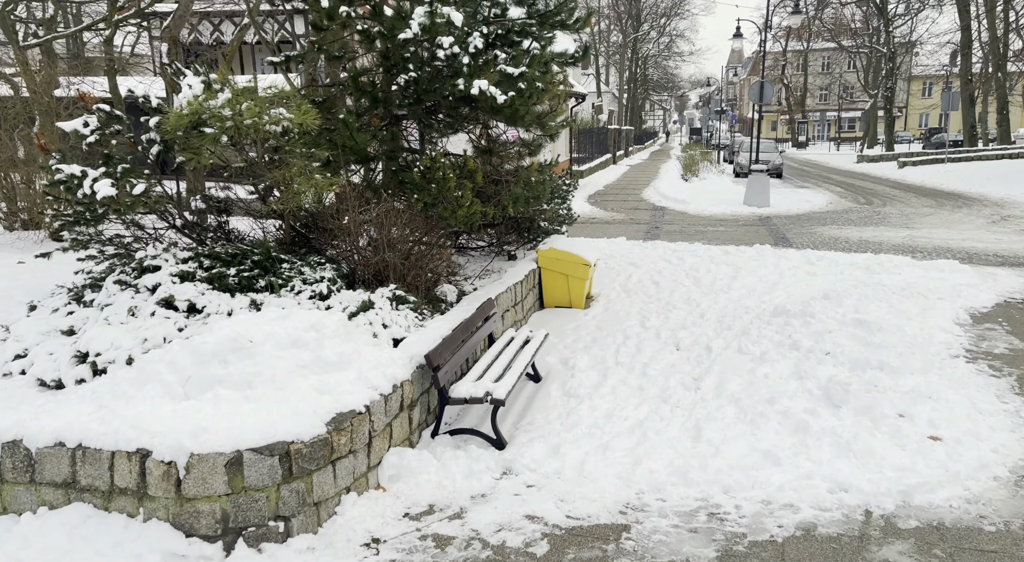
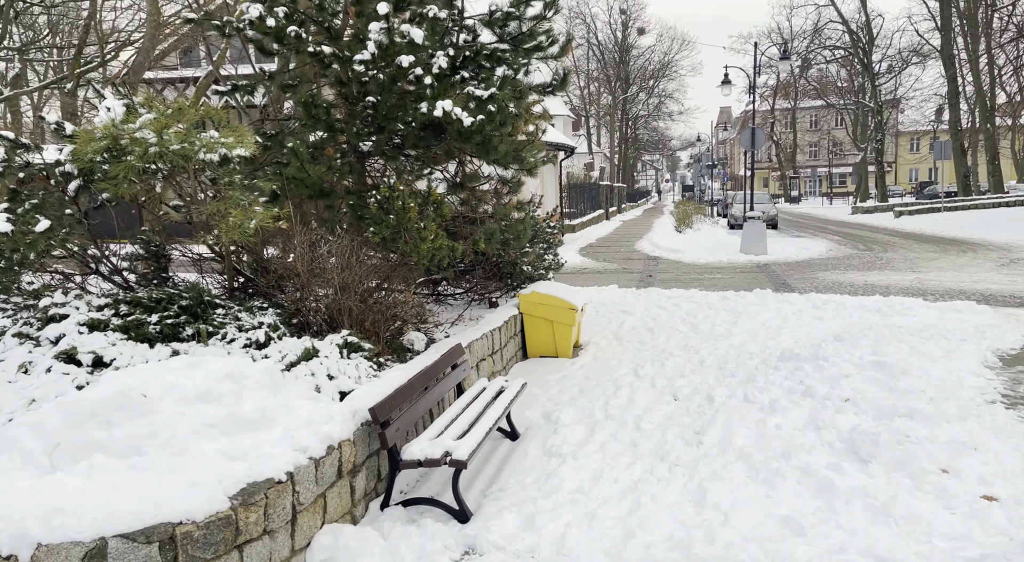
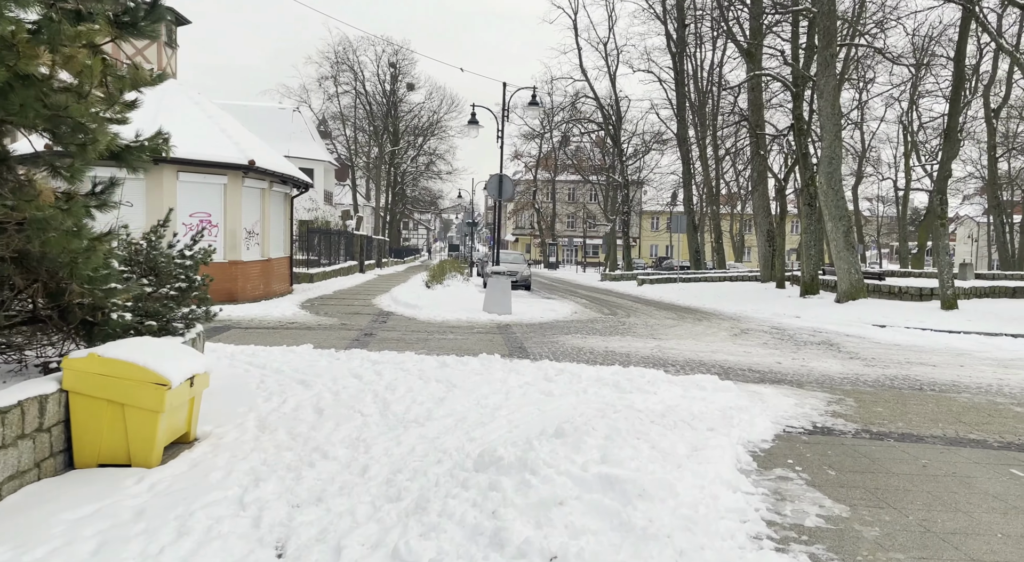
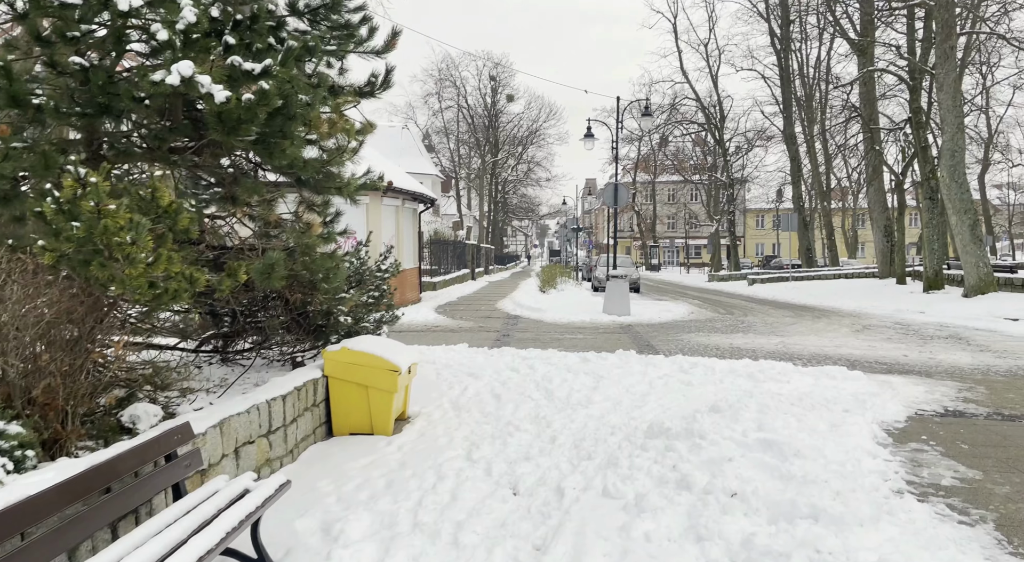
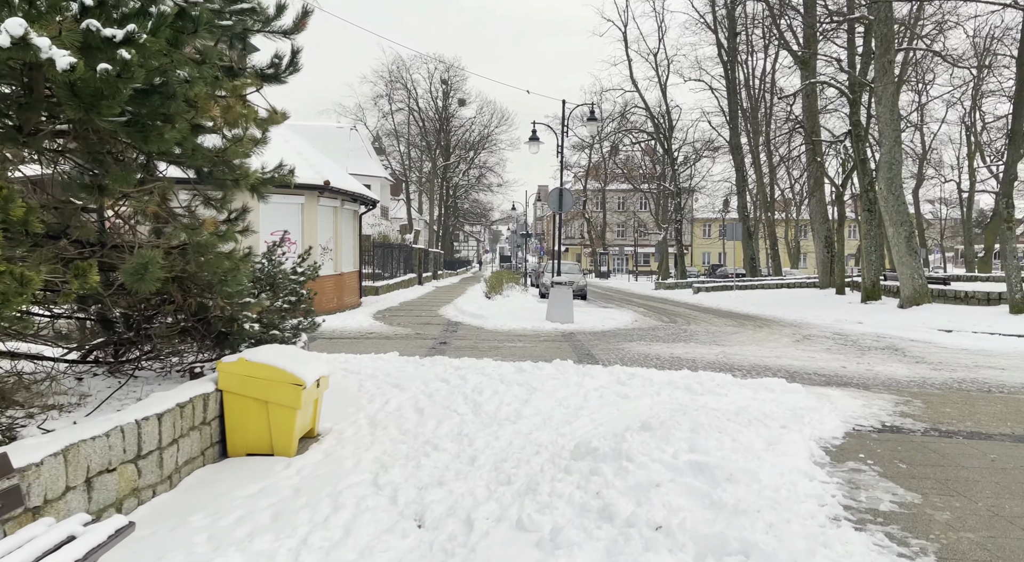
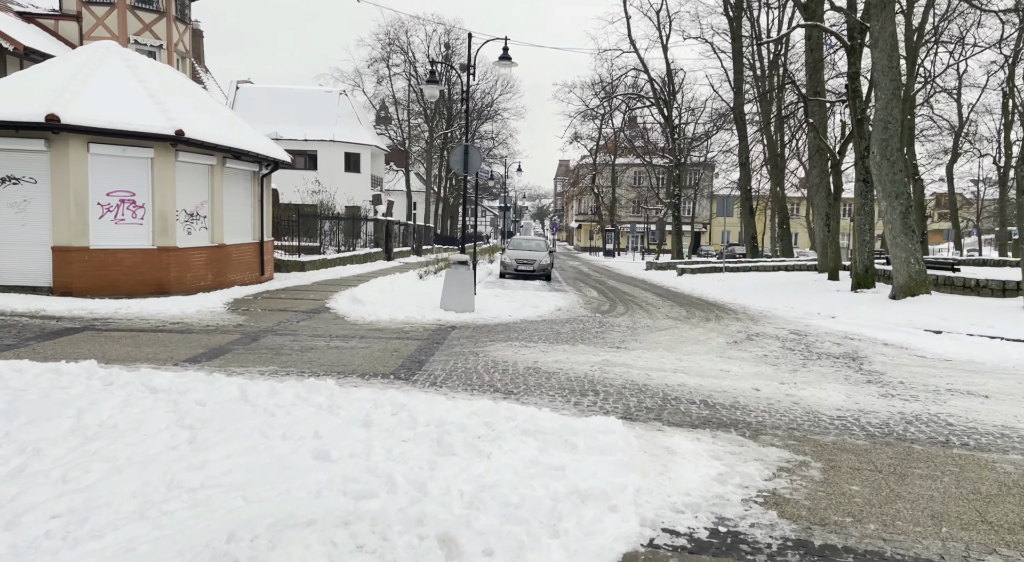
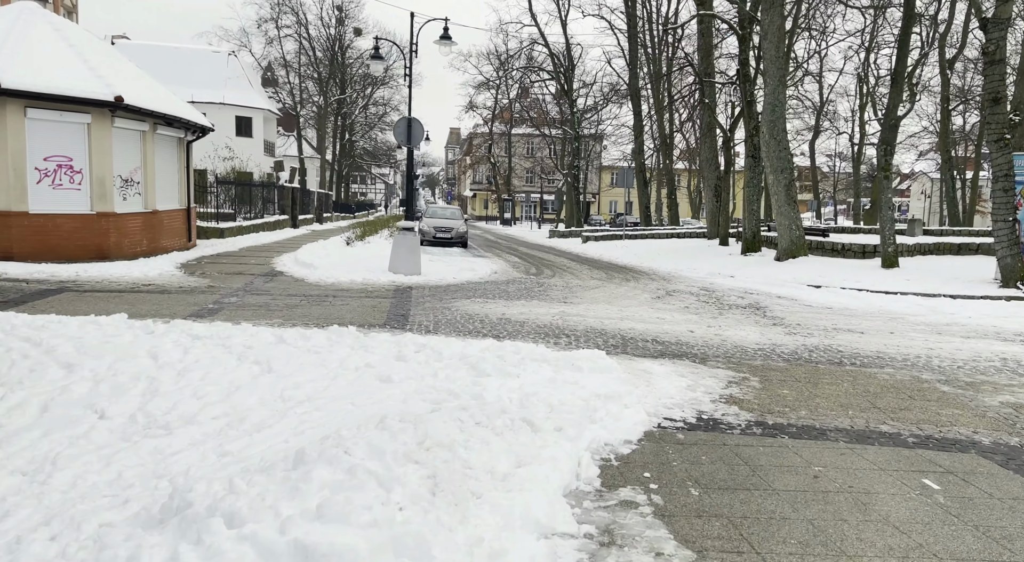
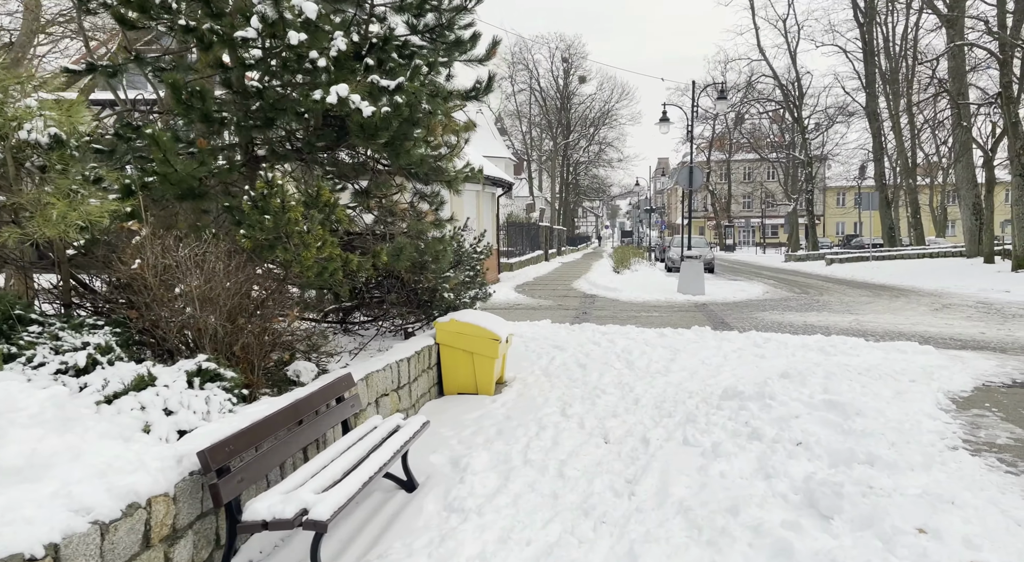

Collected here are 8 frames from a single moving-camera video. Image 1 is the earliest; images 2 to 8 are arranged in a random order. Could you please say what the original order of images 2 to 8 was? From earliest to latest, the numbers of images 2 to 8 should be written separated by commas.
2, 8, 4, 5, 3, 7, 6
